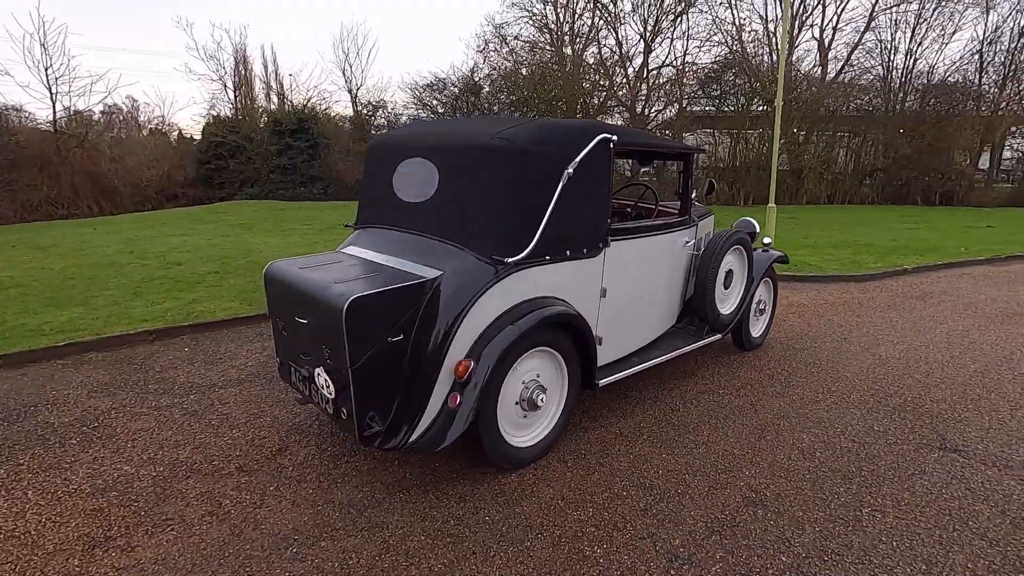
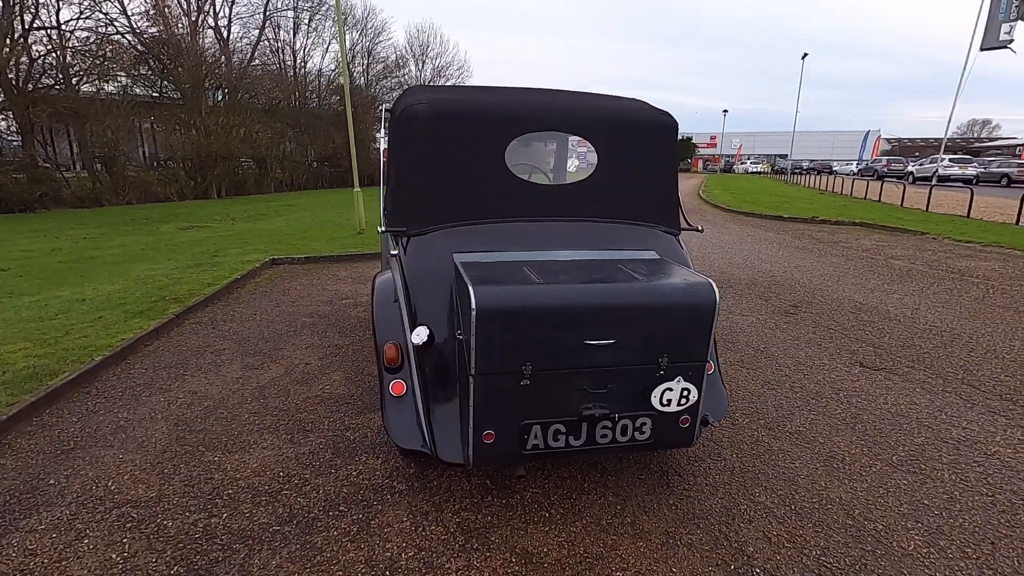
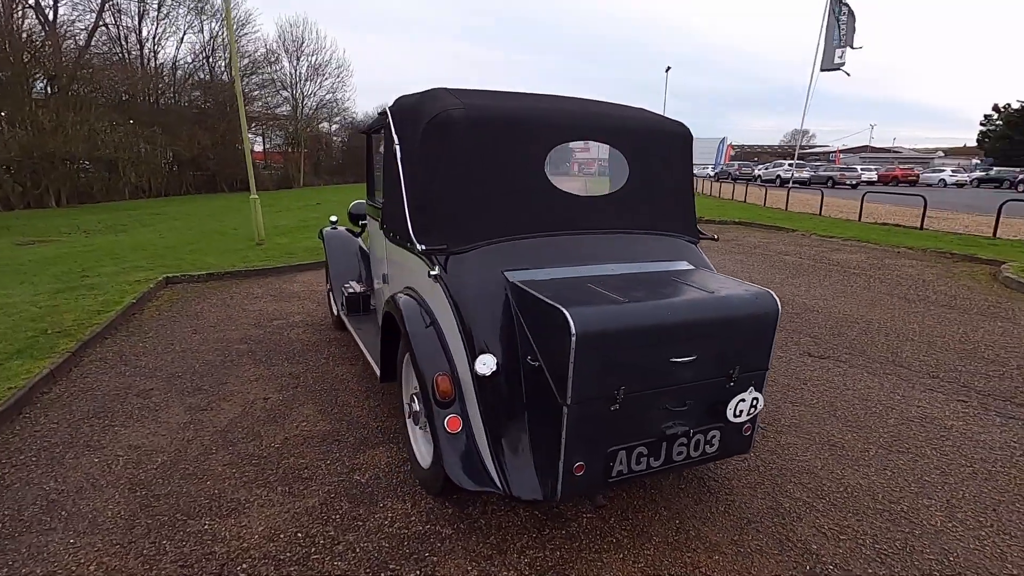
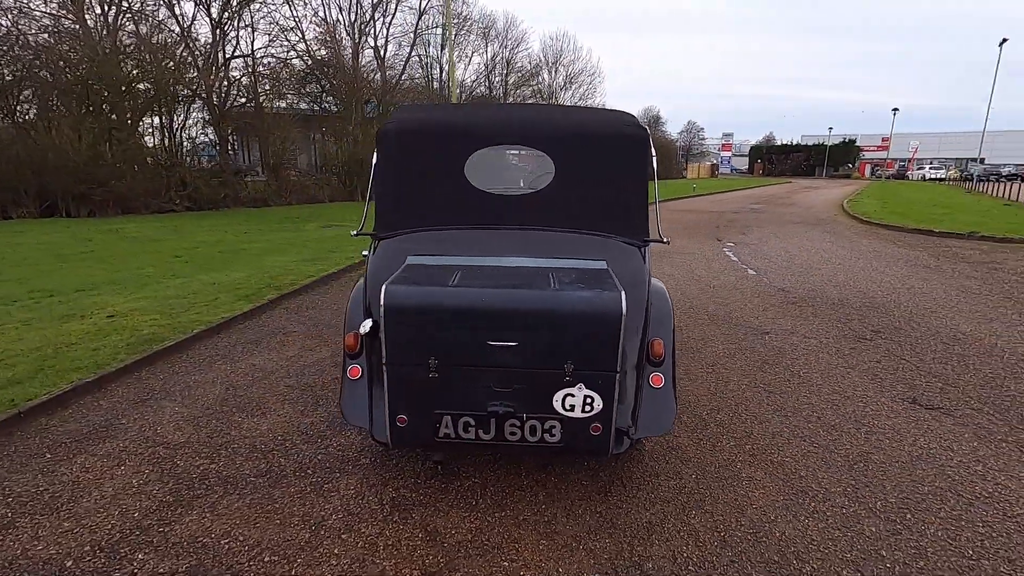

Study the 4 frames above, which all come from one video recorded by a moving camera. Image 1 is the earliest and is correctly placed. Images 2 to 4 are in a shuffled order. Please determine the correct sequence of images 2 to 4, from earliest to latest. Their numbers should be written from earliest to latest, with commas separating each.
4, 2, 3
